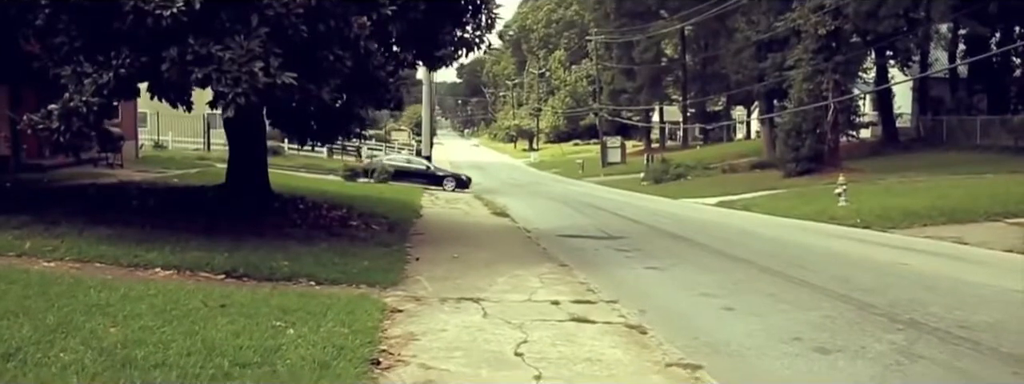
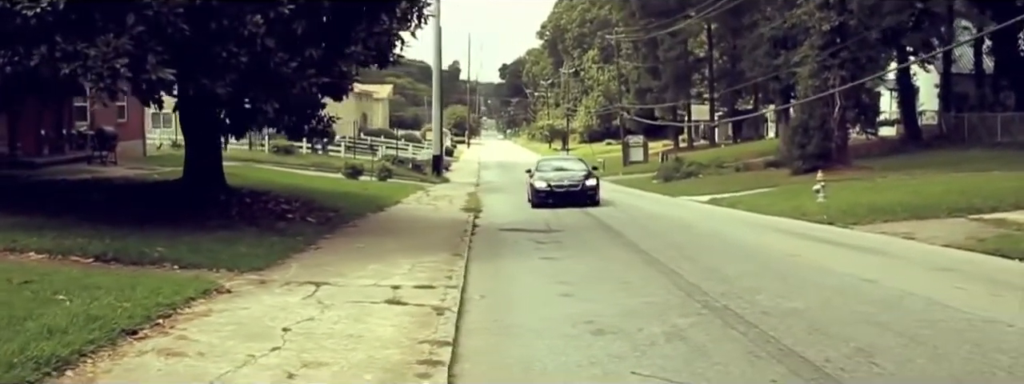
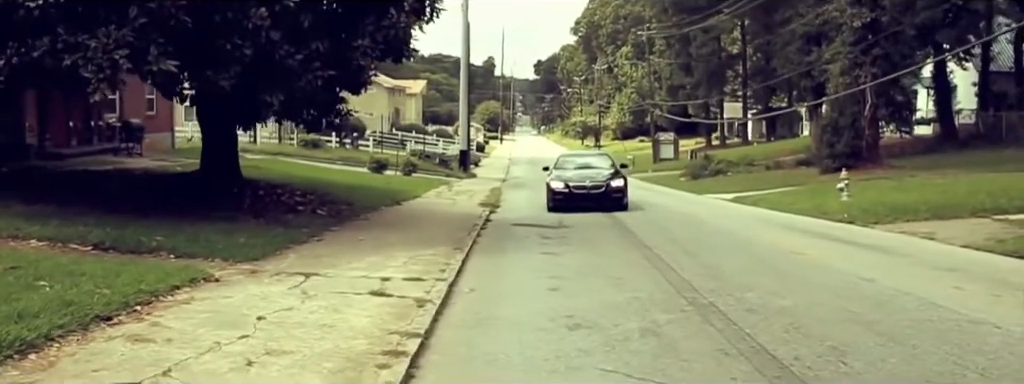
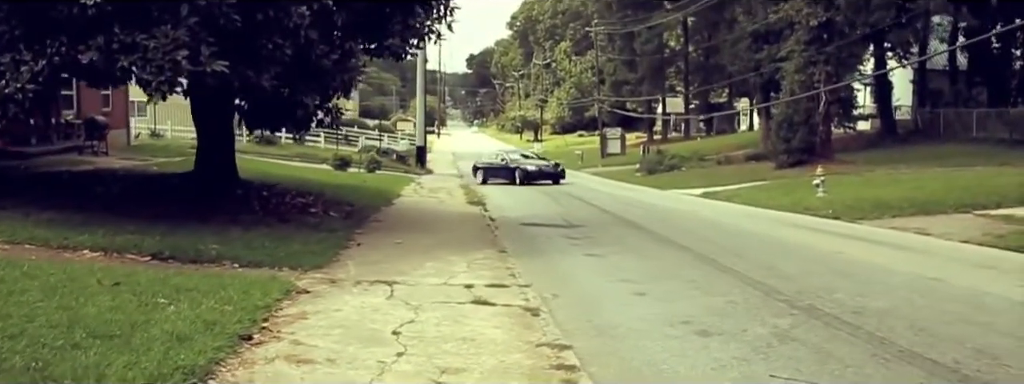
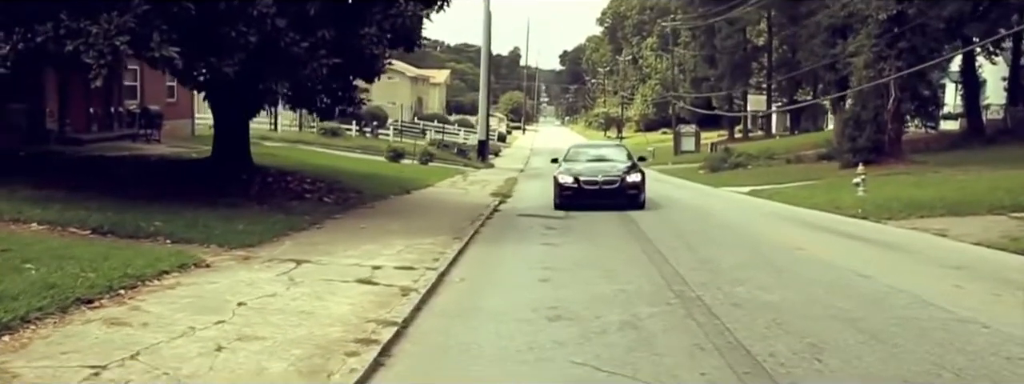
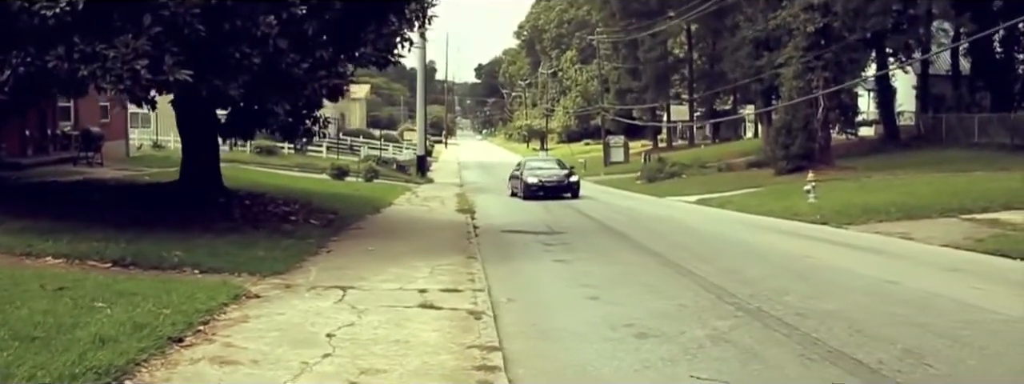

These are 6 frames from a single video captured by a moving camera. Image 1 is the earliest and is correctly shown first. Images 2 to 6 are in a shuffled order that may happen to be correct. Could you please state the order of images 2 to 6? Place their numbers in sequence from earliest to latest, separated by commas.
4, 6, 2, 3, 5
